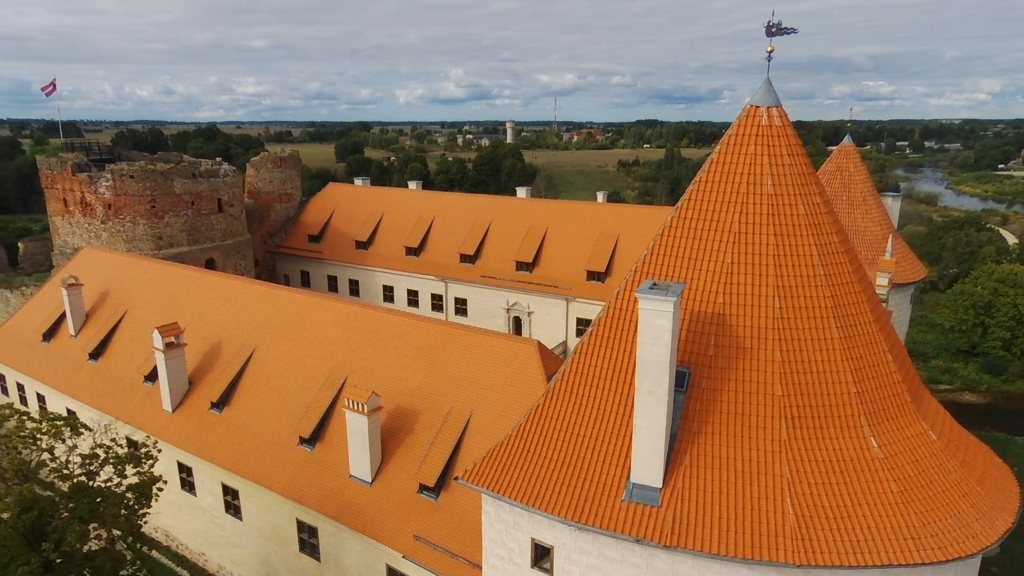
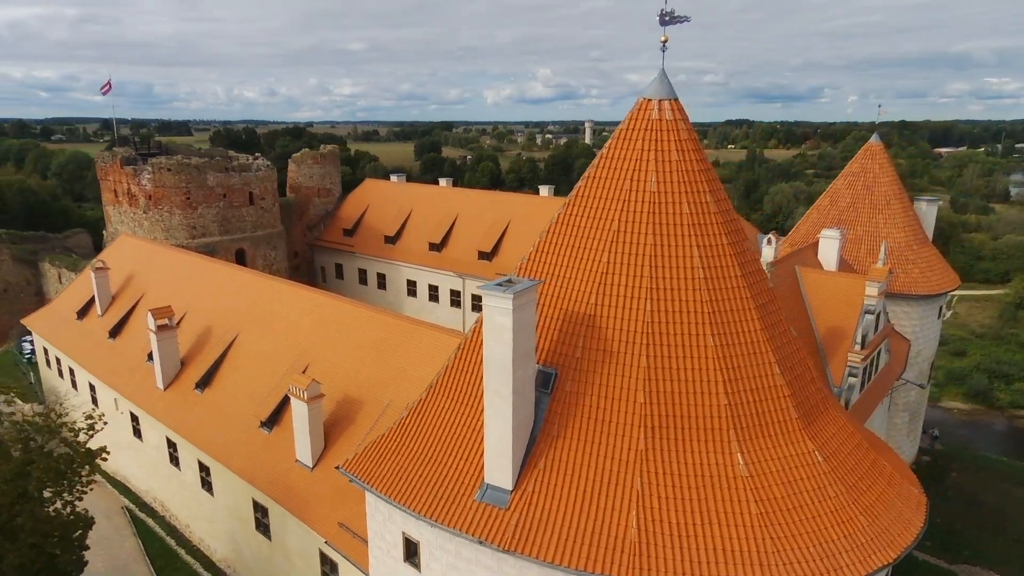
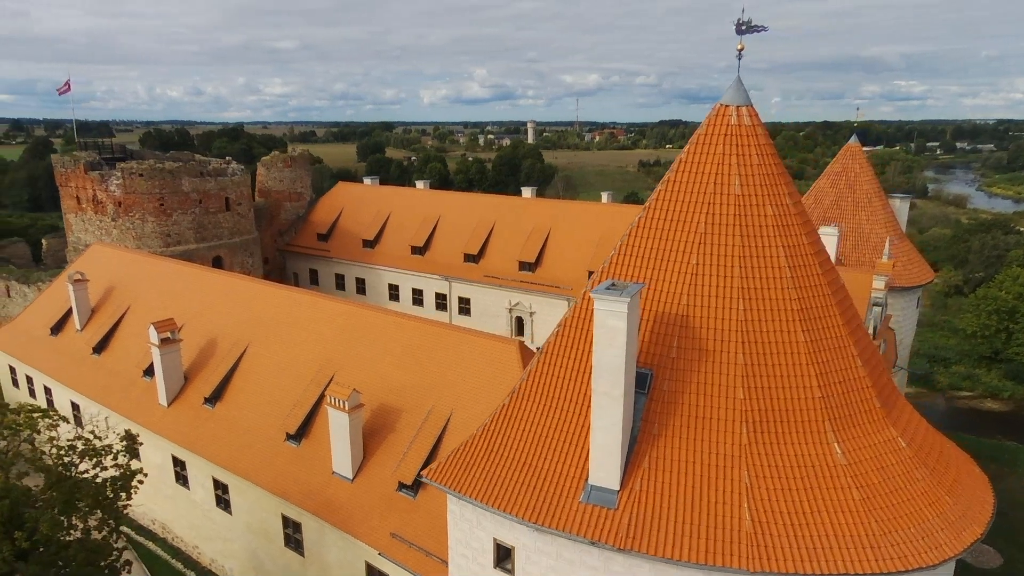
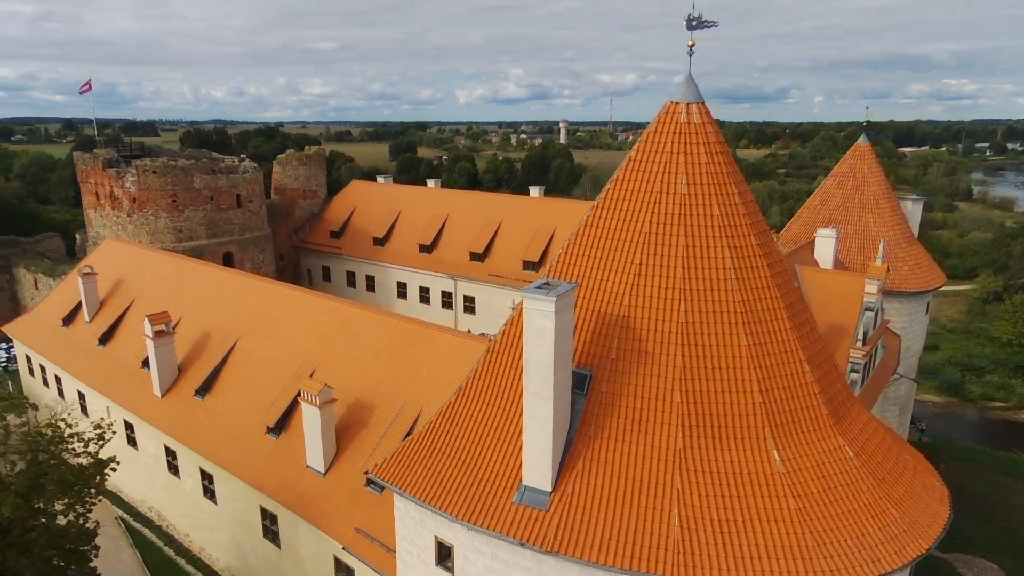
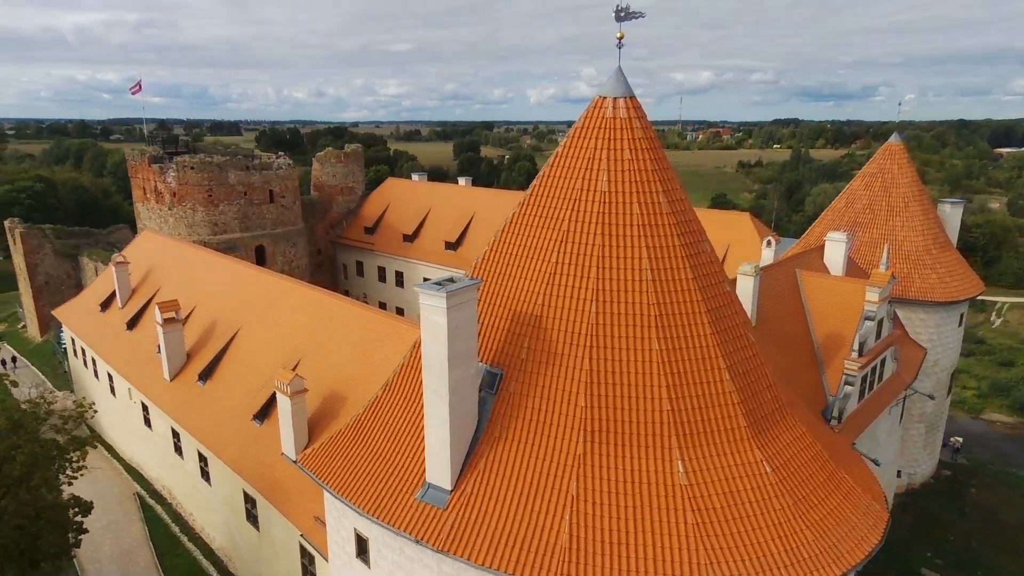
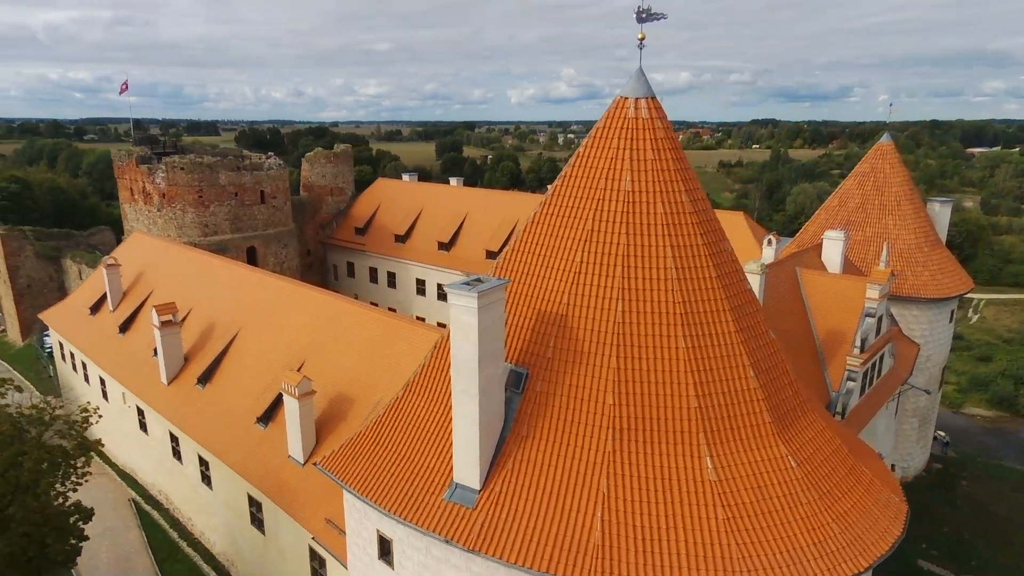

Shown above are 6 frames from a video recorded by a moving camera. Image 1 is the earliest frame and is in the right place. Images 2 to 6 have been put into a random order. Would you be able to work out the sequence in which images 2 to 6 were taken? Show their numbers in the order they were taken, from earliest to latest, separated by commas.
3, 4, 2, 6, 5
